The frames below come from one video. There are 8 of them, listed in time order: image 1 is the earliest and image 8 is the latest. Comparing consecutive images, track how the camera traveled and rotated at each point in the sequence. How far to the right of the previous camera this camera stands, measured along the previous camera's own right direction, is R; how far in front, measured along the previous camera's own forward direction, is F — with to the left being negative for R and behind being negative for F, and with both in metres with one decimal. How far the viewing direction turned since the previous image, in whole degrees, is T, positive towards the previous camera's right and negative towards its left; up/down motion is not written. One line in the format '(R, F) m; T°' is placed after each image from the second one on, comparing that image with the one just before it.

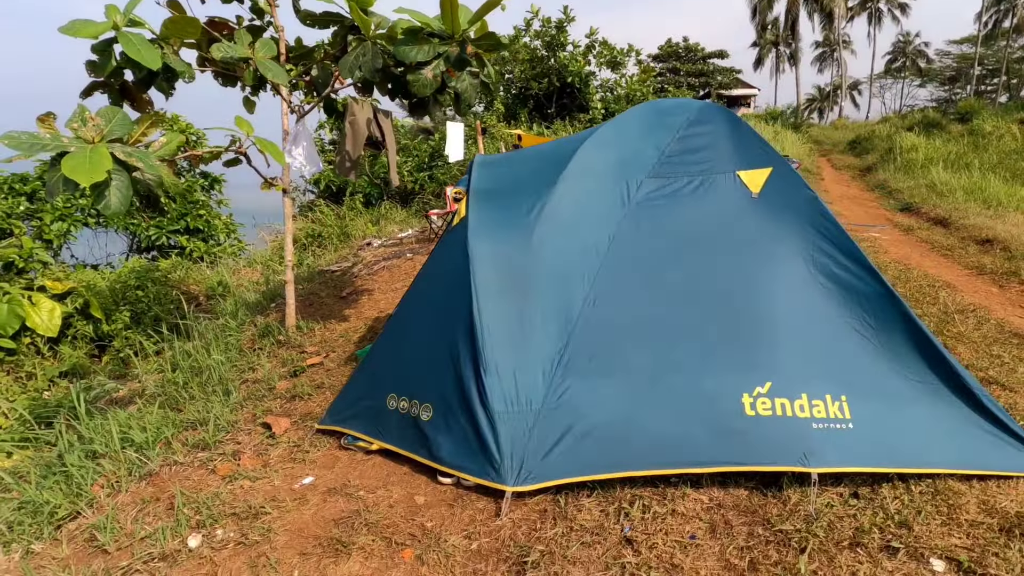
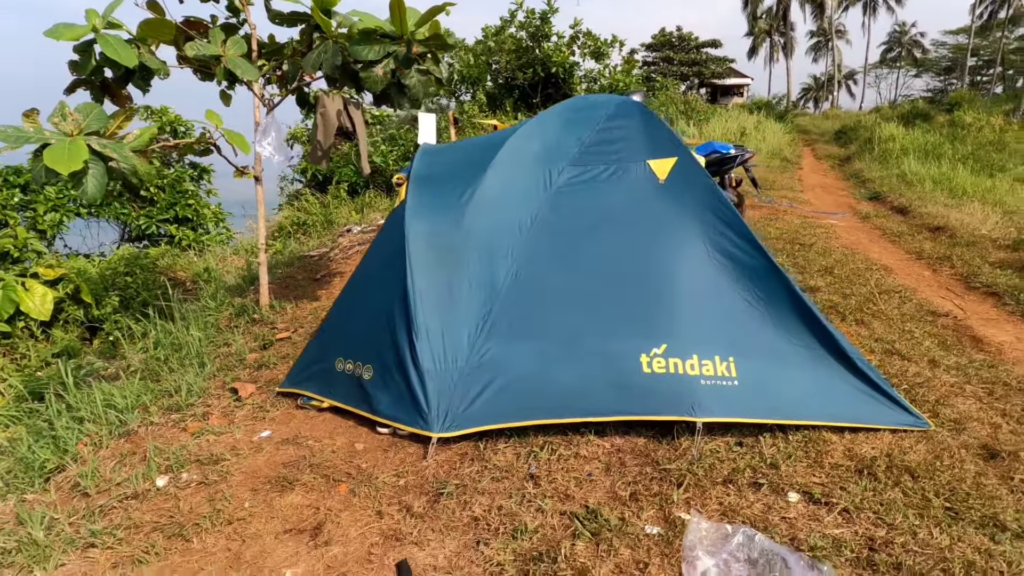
(+0.3, -0.4) m; 0°
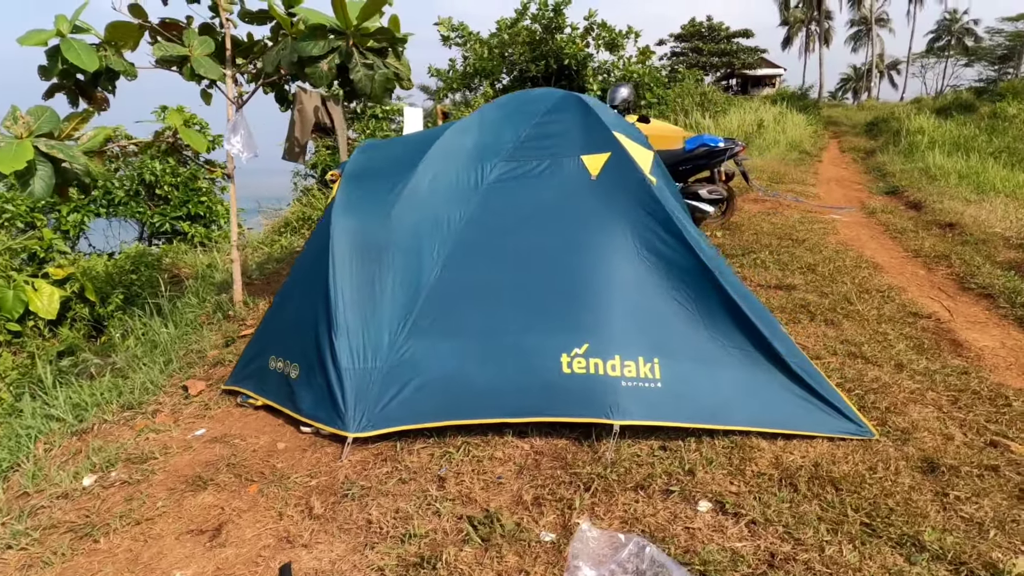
(+0.5, +0.1) m; -3°
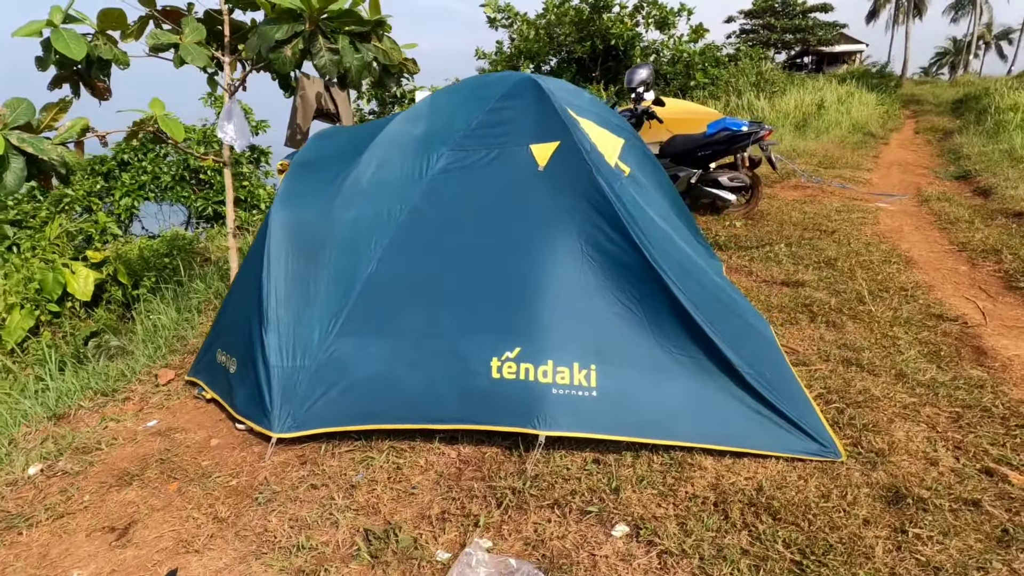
(+0.6, +0.2) m; -6°
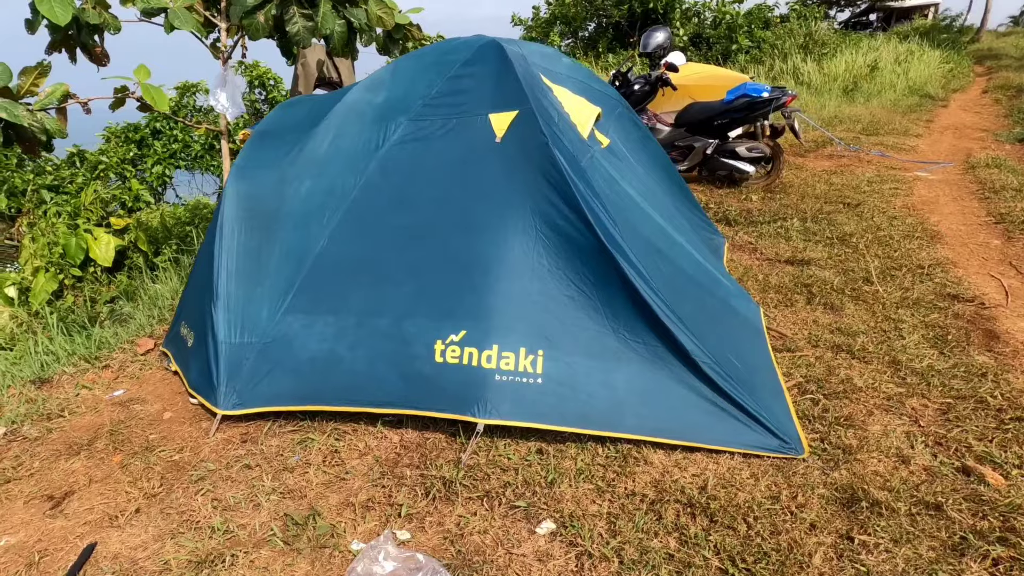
(+0.4, +0.2) m; -4°
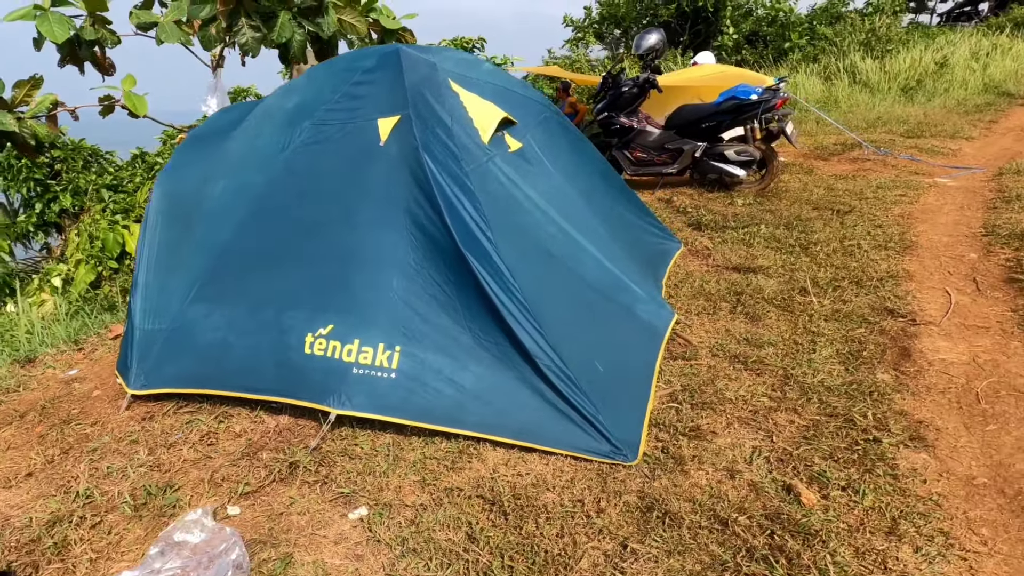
(+0.9, 0.0) m; -6°
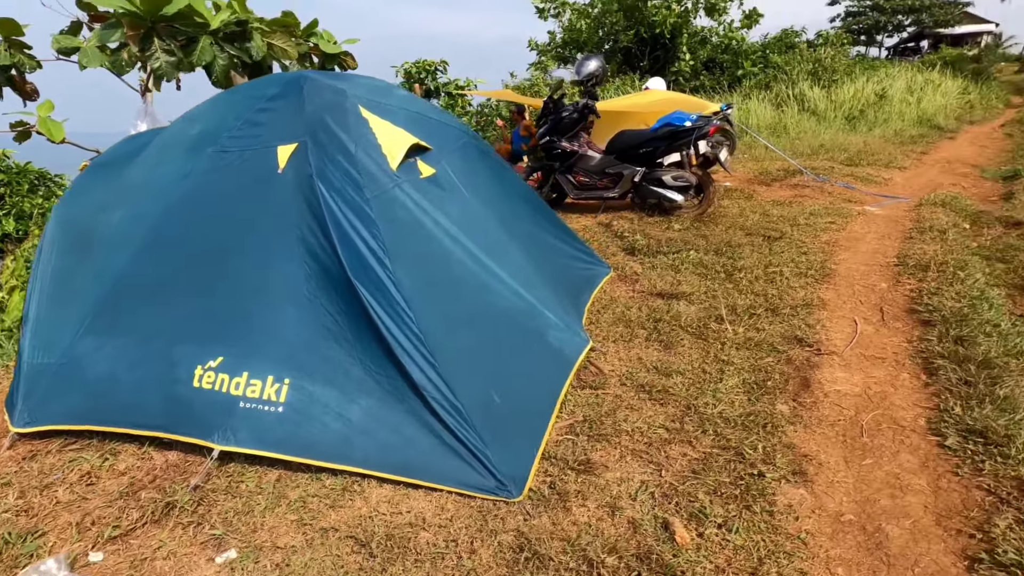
(+0.3, 0.0) m; +3°
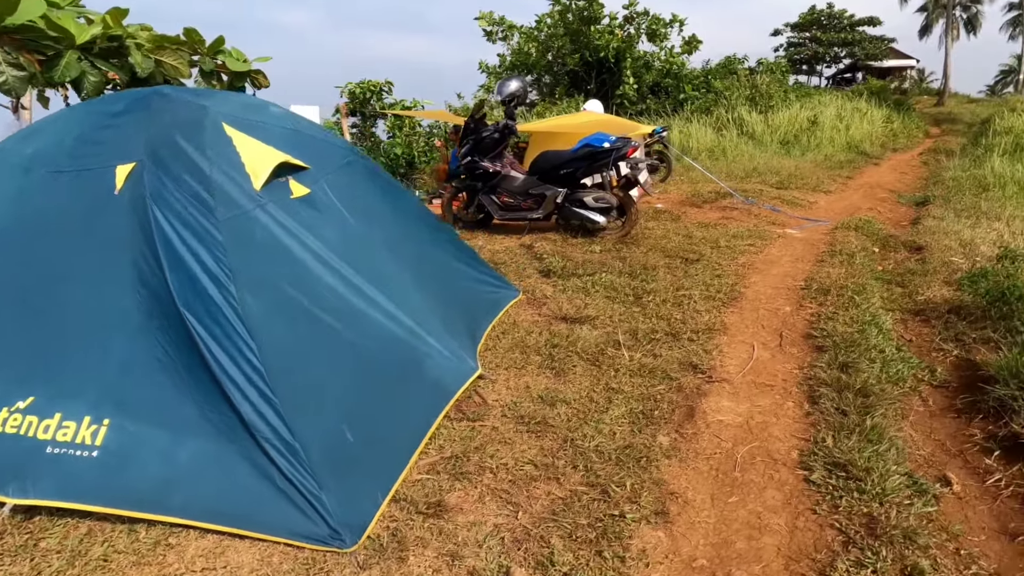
(+0.4, +0.1) m; +3°
